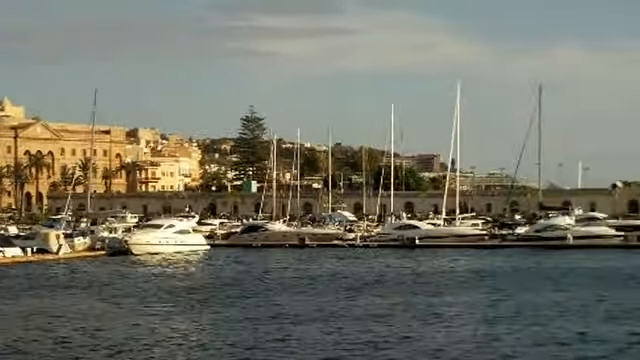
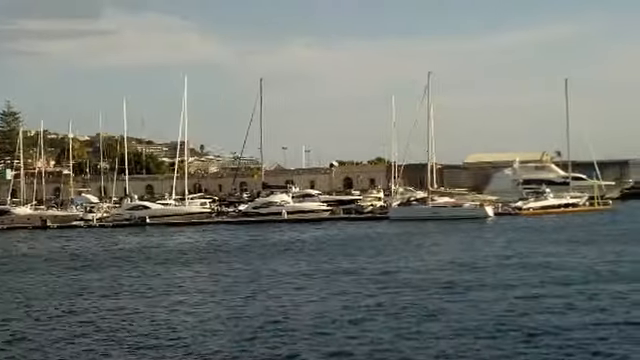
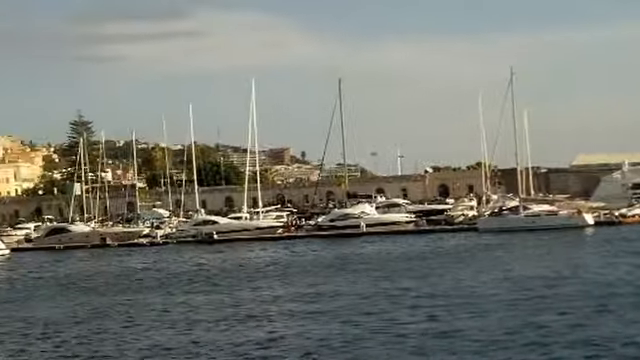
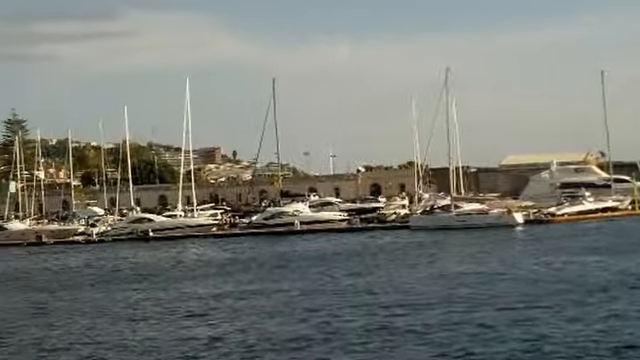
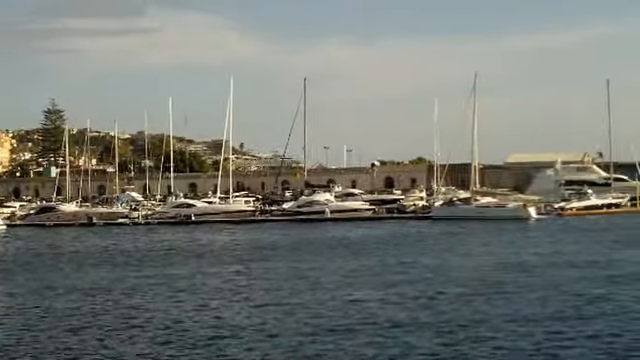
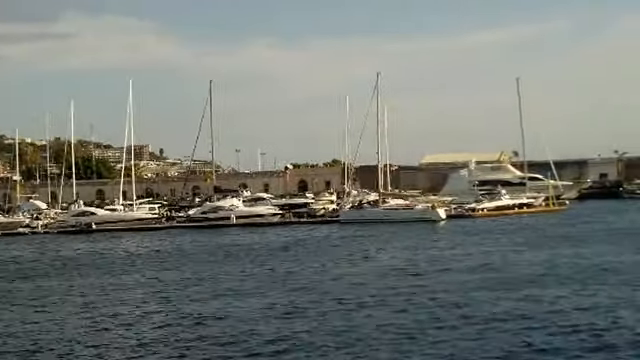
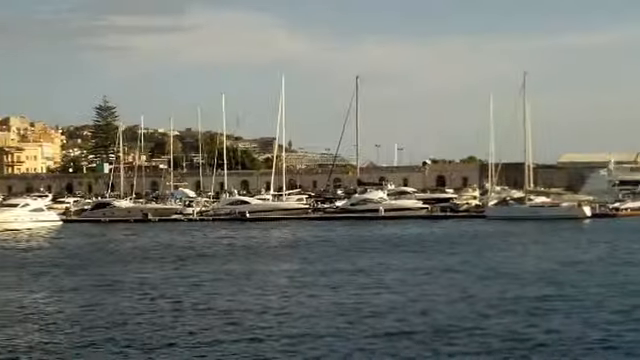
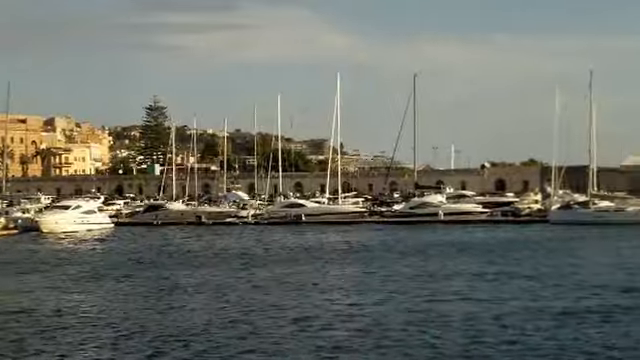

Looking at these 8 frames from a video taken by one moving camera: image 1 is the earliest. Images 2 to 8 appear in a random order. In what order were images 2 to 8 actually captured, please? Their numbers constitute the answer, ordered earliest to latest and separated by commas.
8, 7, 5, 2, 6, 4, 3
